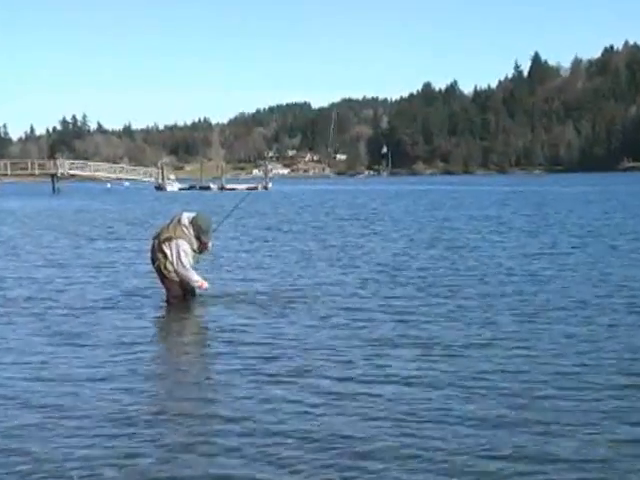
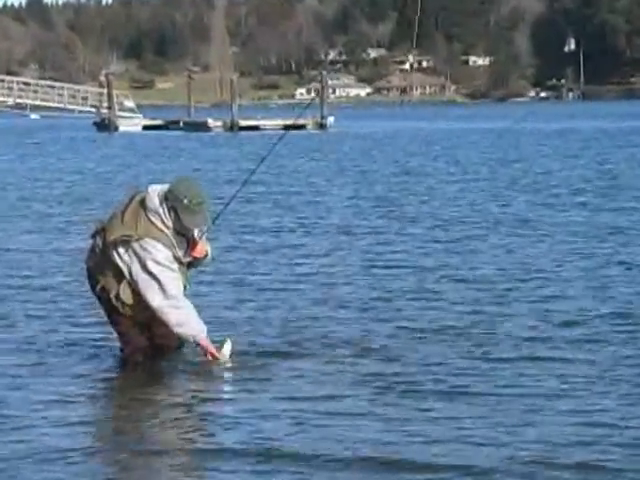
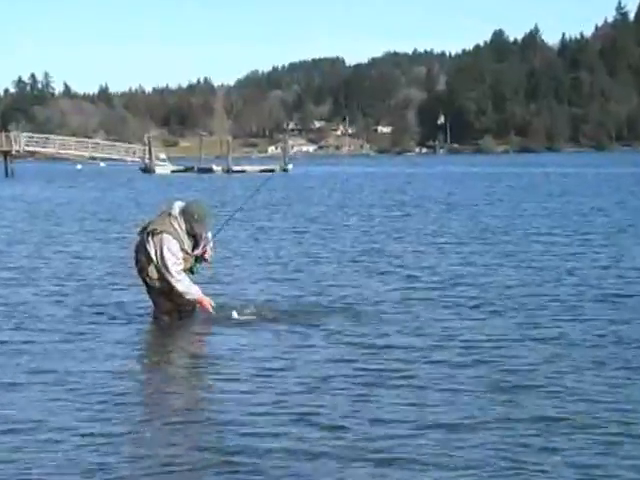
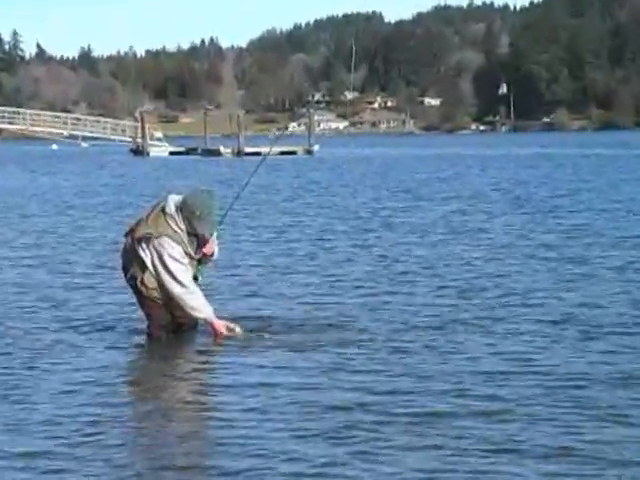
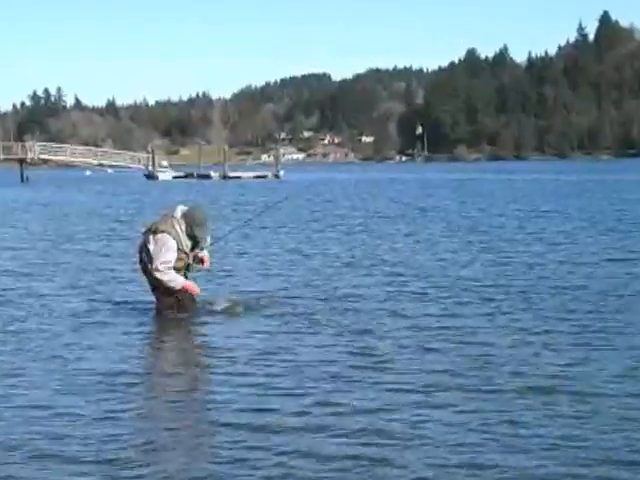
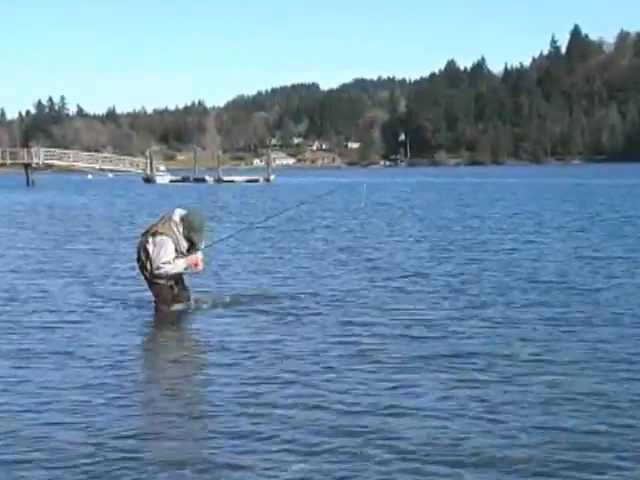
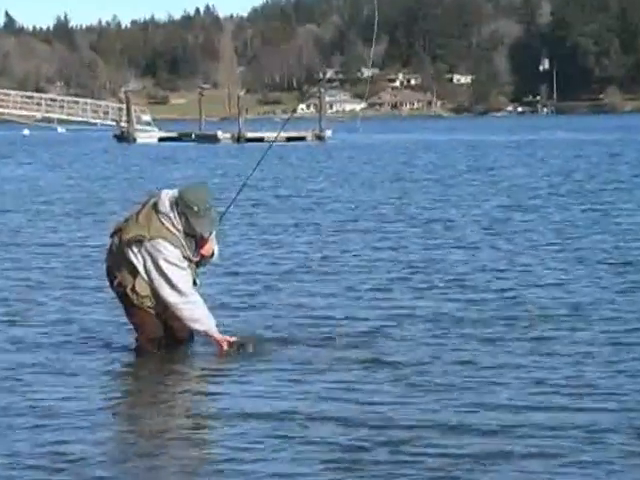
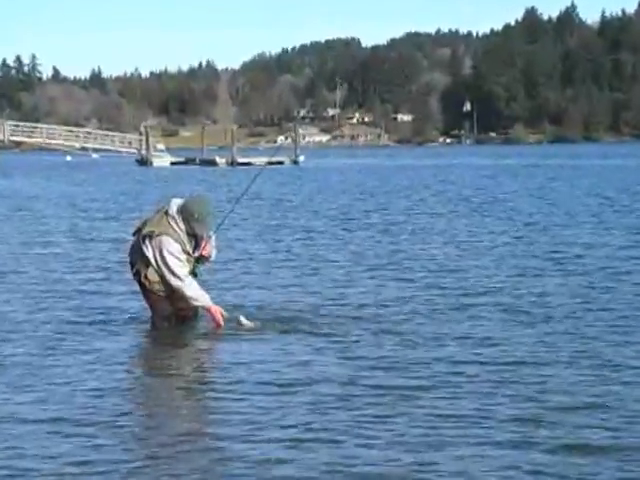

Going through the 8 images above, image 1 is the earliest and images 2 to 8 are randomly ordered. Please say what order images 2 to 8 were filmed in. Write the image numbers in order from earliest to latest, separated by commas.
6, 5, 3, 8, 4, 7, 2
